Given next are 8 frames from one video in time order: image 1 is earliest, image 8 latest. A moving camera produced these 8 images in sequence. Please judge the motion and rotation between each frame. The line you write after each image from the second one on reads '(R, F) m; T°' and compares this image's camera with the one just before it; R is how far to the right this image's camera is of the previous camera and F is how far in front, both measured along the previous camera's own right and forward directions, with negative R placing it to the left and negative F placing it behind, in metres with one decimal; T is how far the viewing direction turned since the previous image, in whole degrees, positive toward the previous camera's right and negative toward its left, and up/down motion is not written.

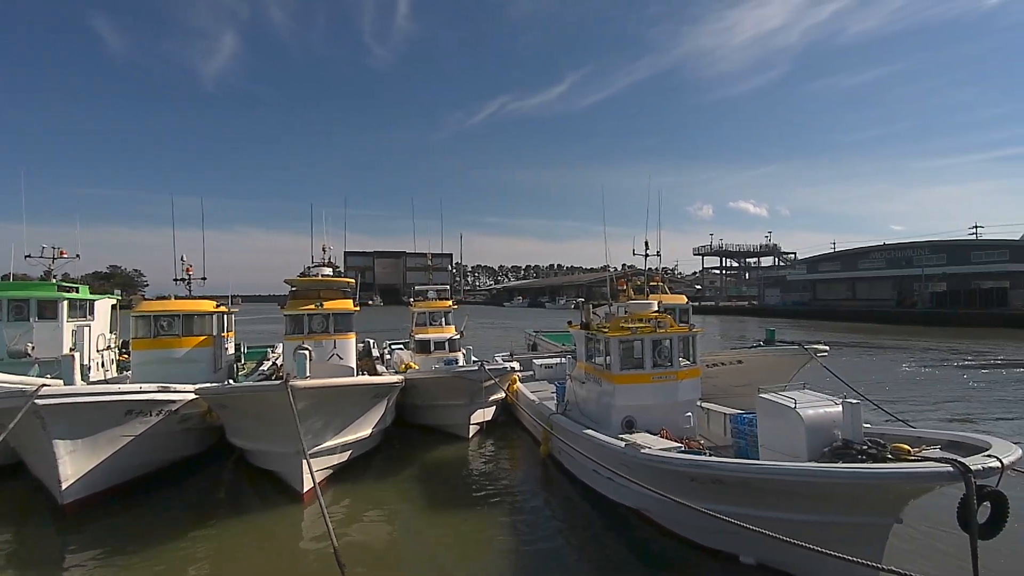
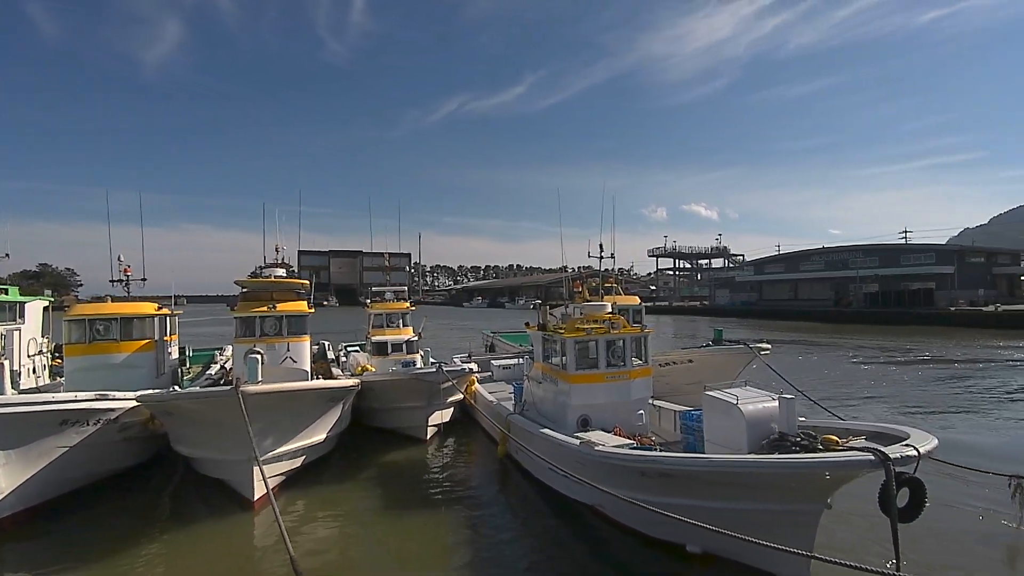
(0.0, -0.1) m; +4°
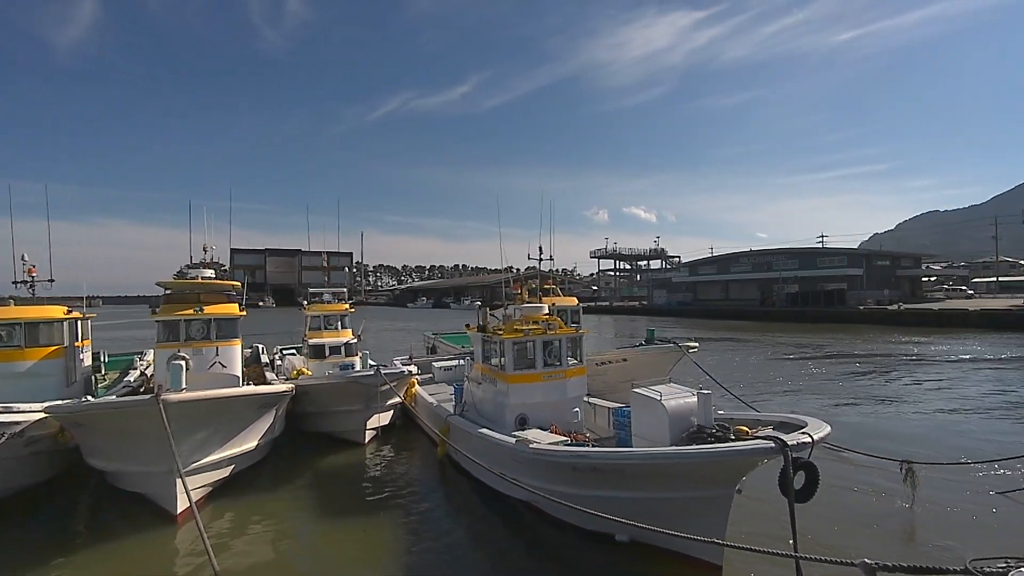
(+0.1, -0.2) m; +6°
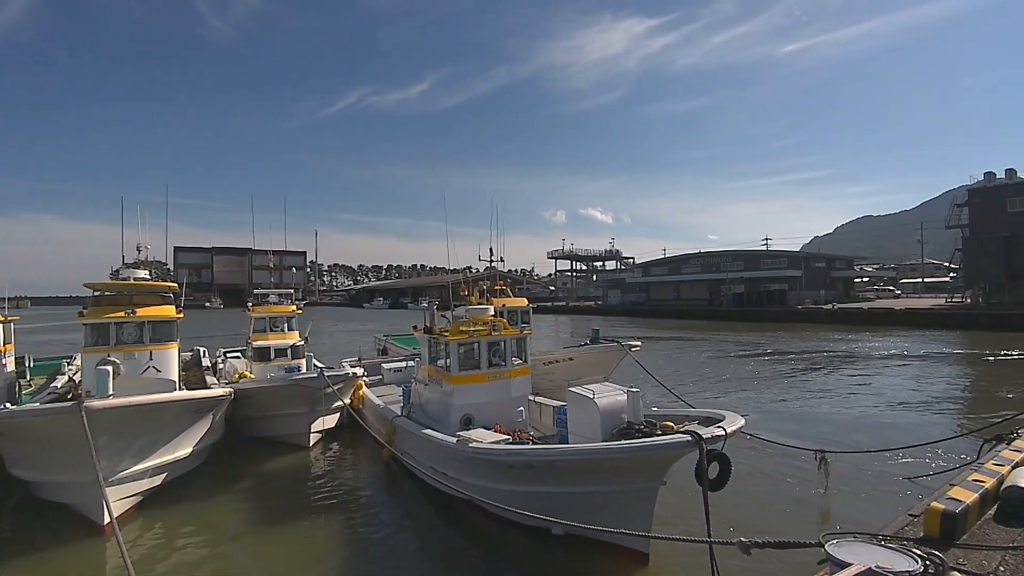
(+0.2, -0.2) m; +4°
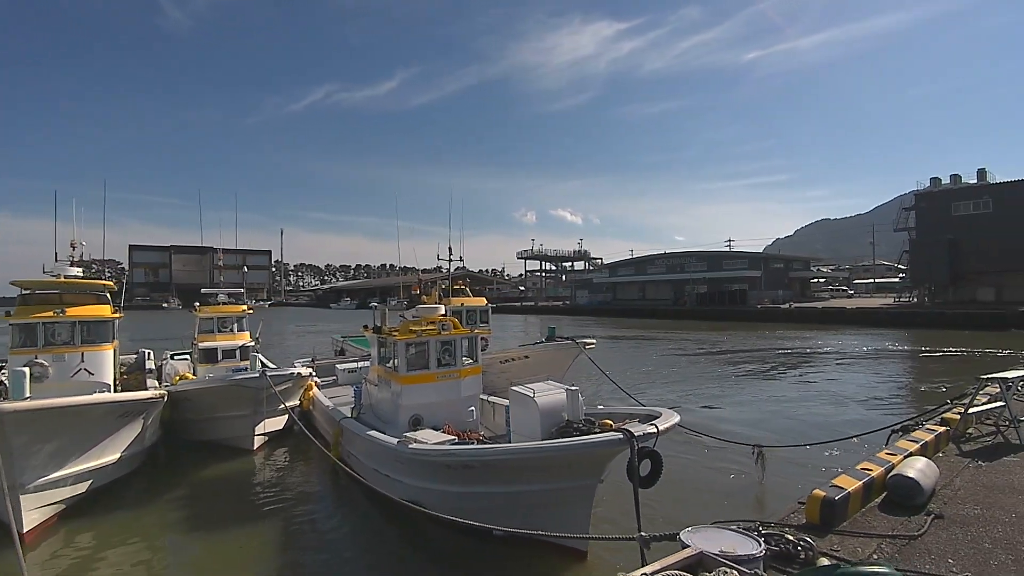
(+0.3, 0.0) m; +3°
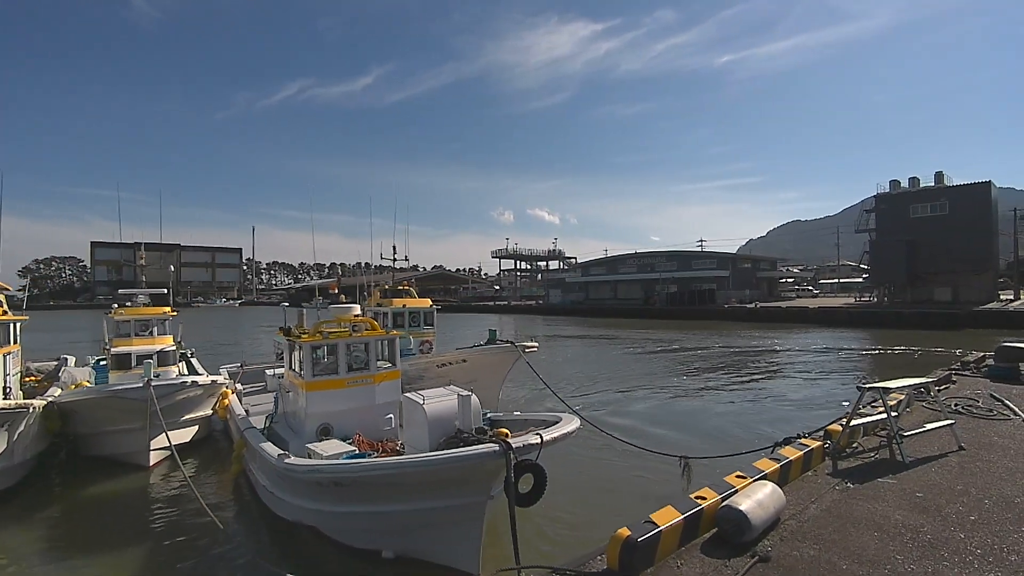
(+0.9, +0.4) m; +2°
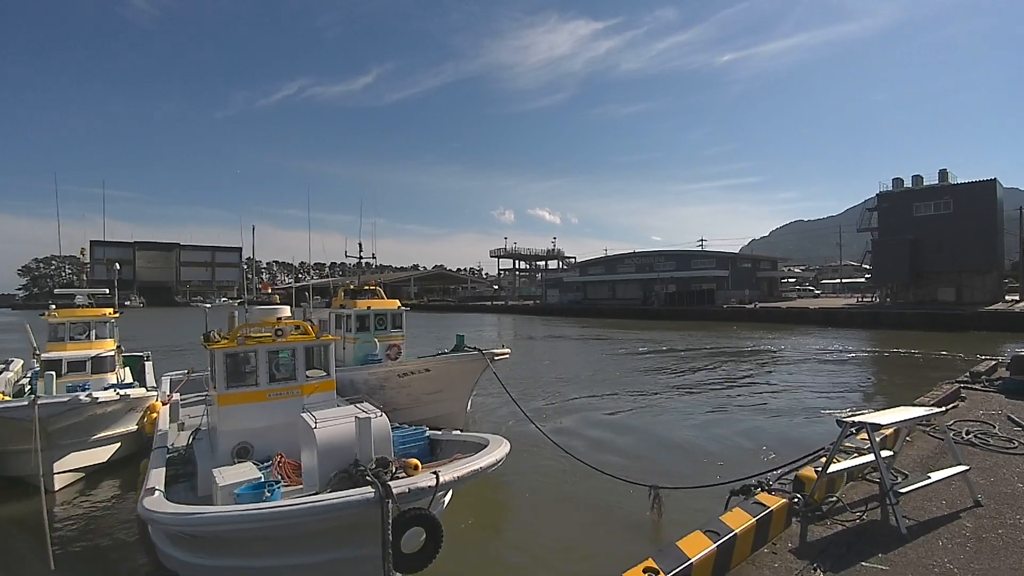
(+0.7, +1.0) m; 0°
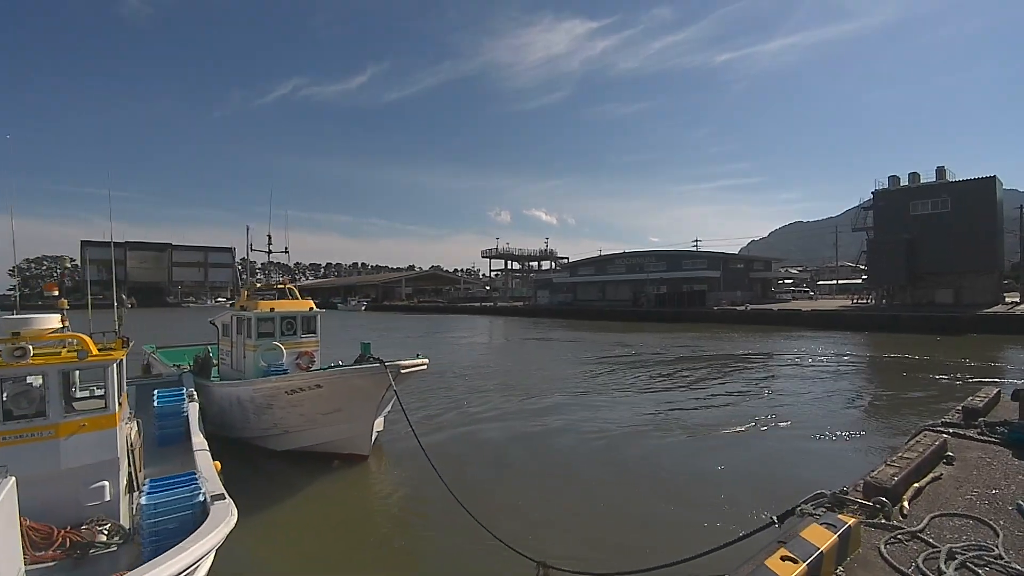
(+1.6, +1.9) m; 0°
